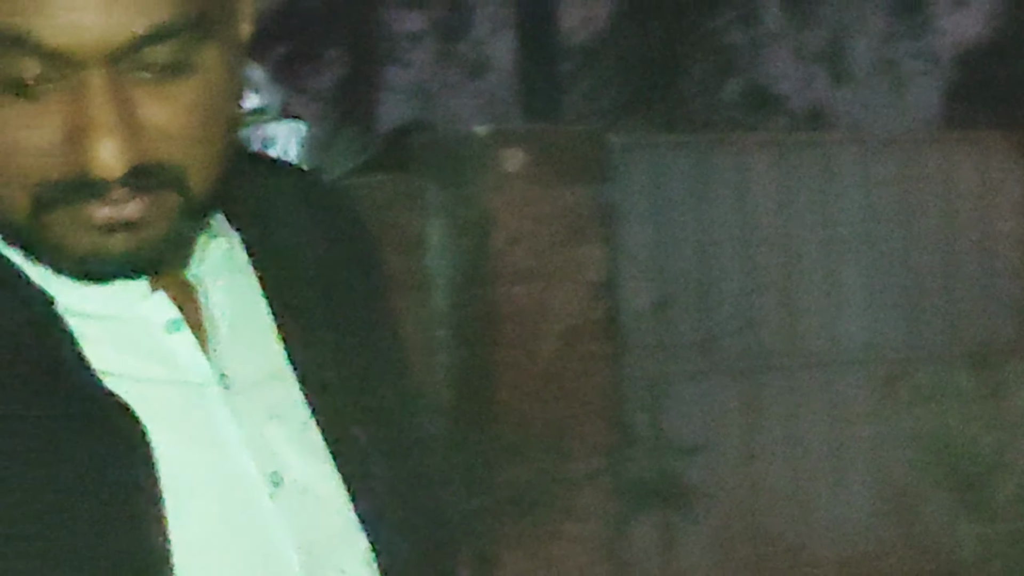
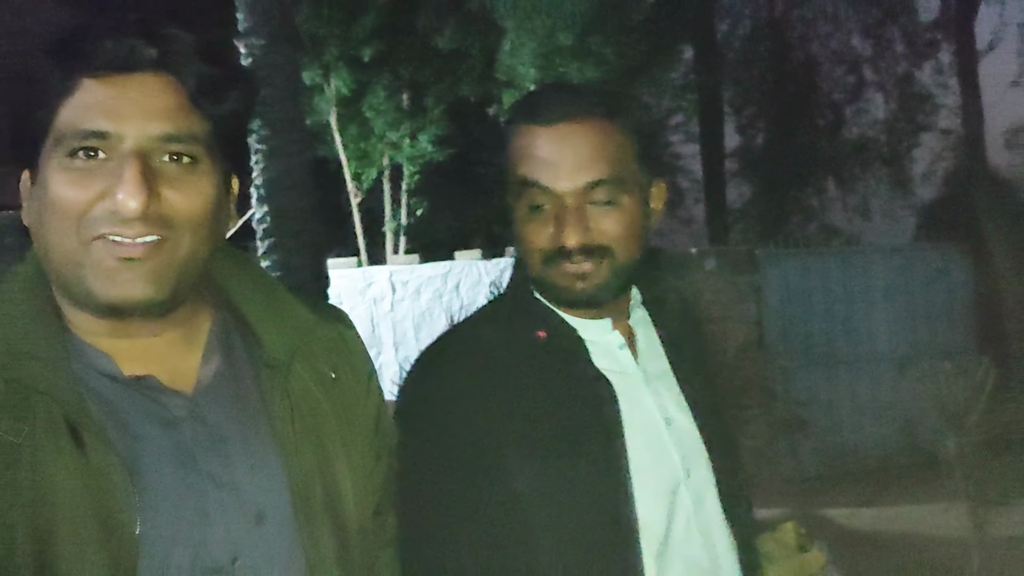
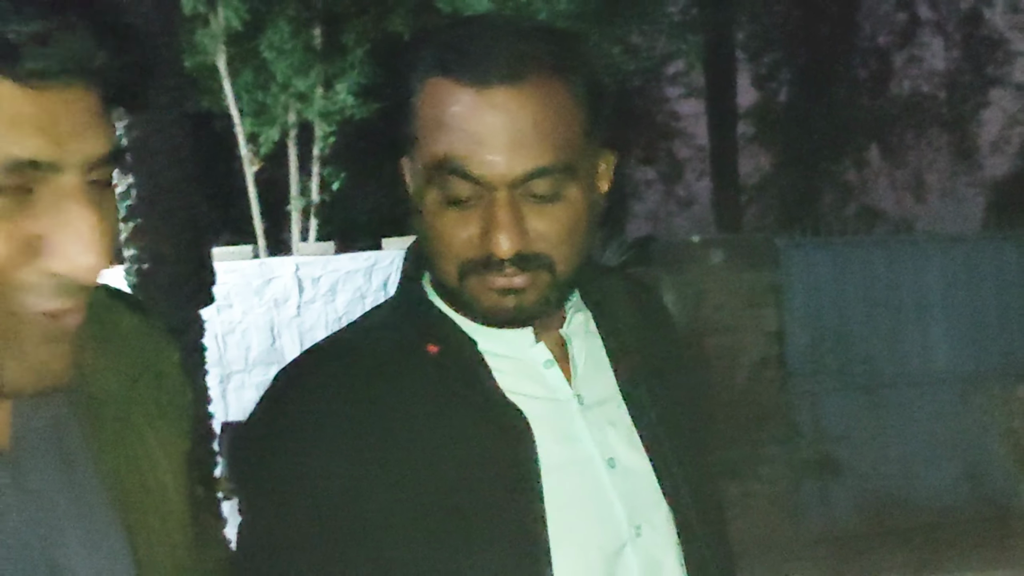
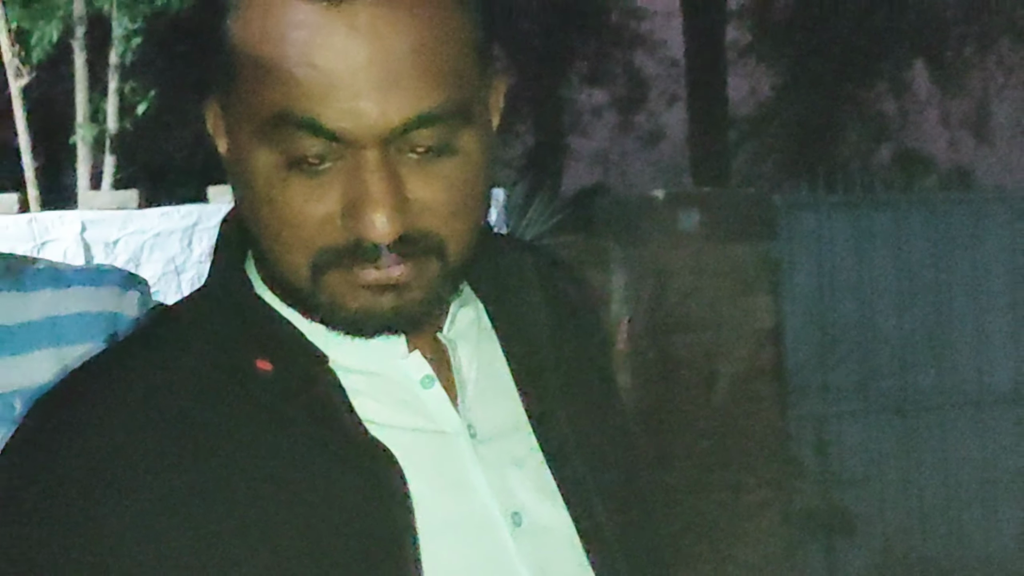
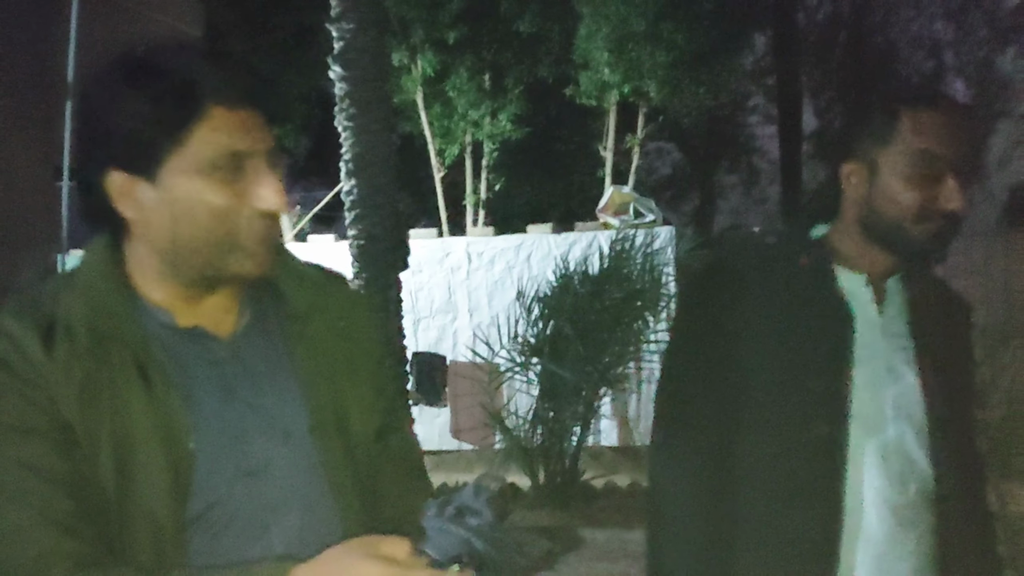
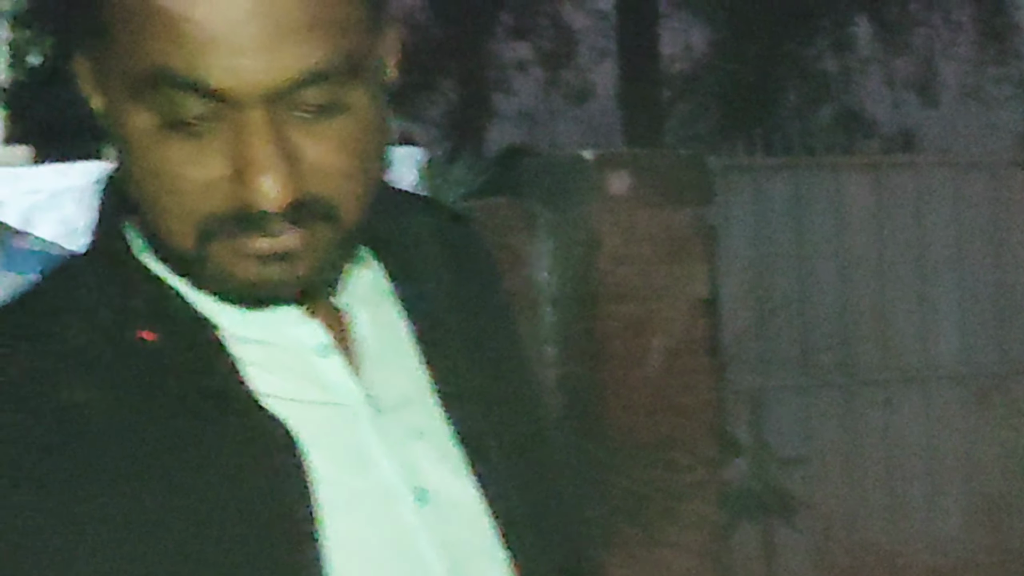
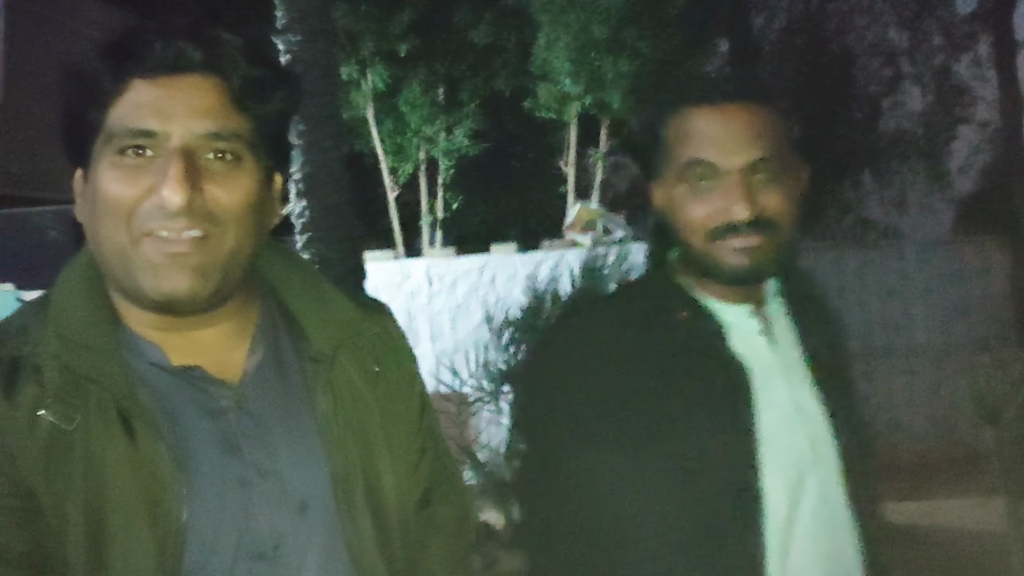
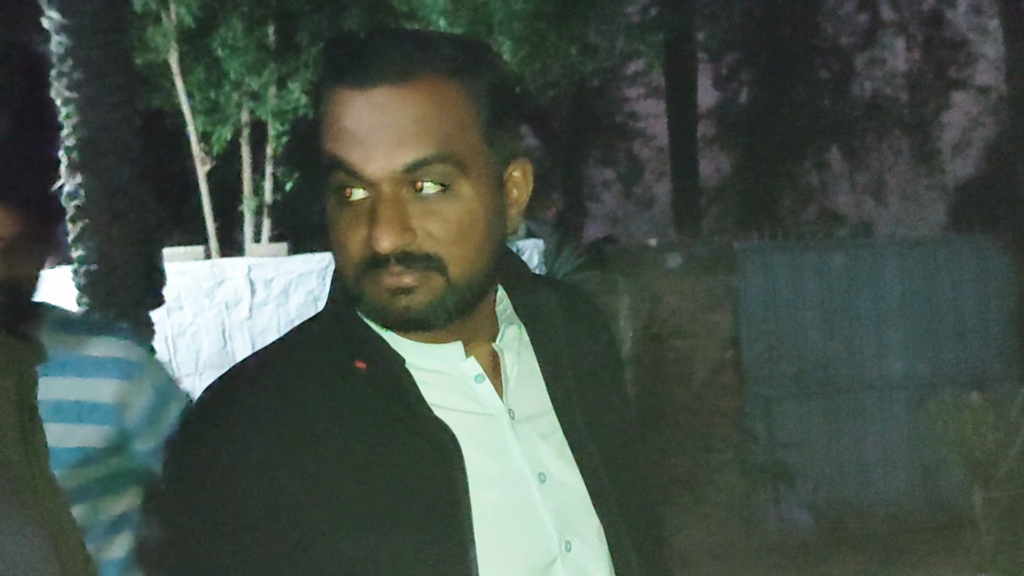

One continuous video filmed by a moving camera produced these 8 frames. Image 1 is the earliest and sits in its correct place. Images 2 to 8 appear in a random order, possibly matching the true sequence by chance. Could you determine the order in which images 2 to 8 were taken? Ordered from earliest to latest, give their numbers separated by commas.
6, 4, 8, 3, 2, 7, 5
